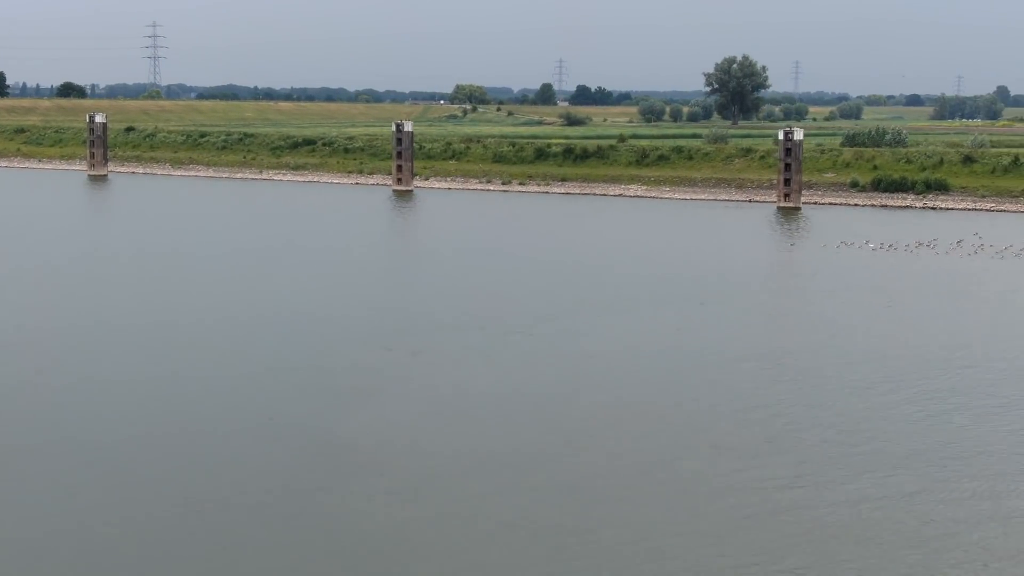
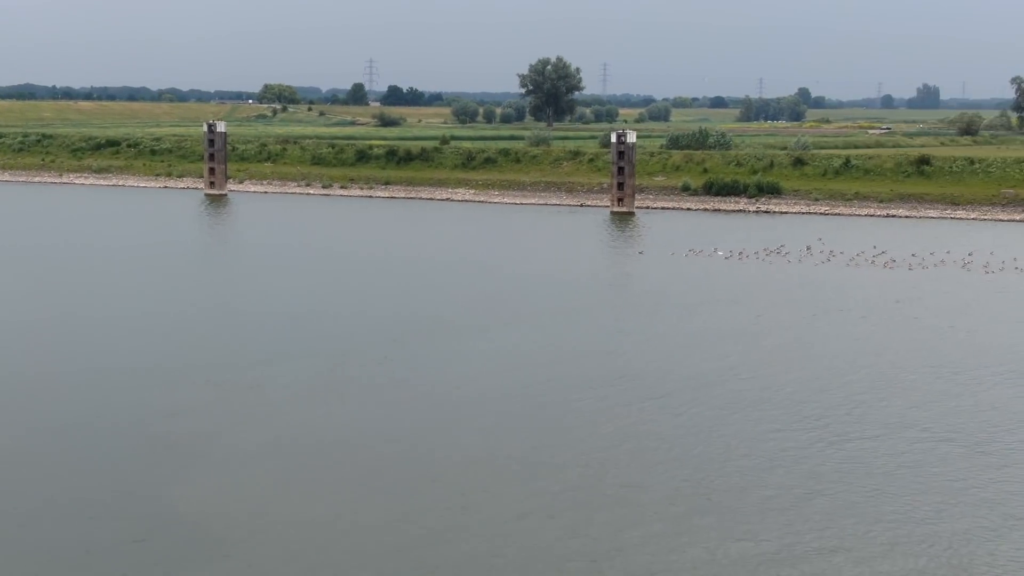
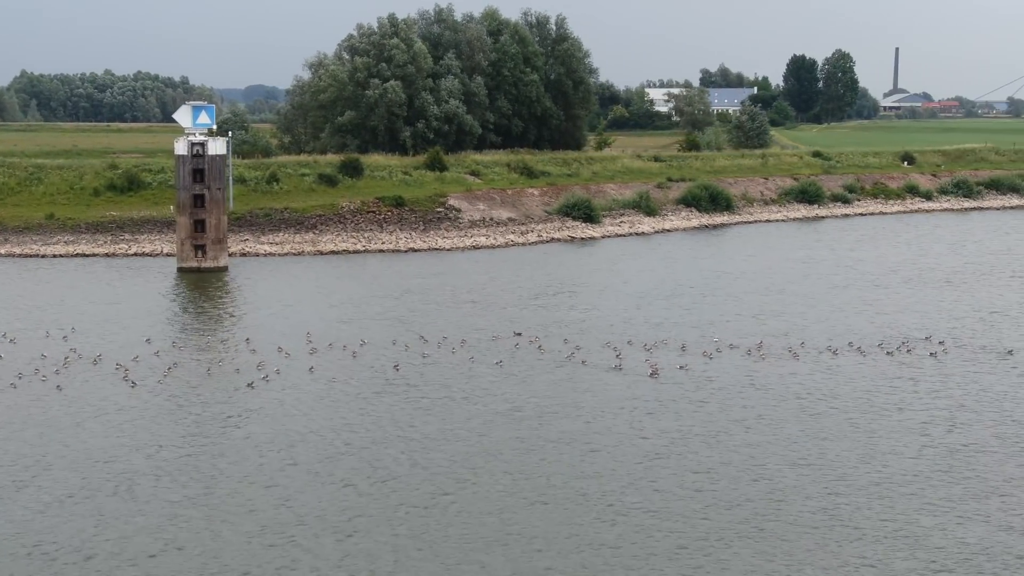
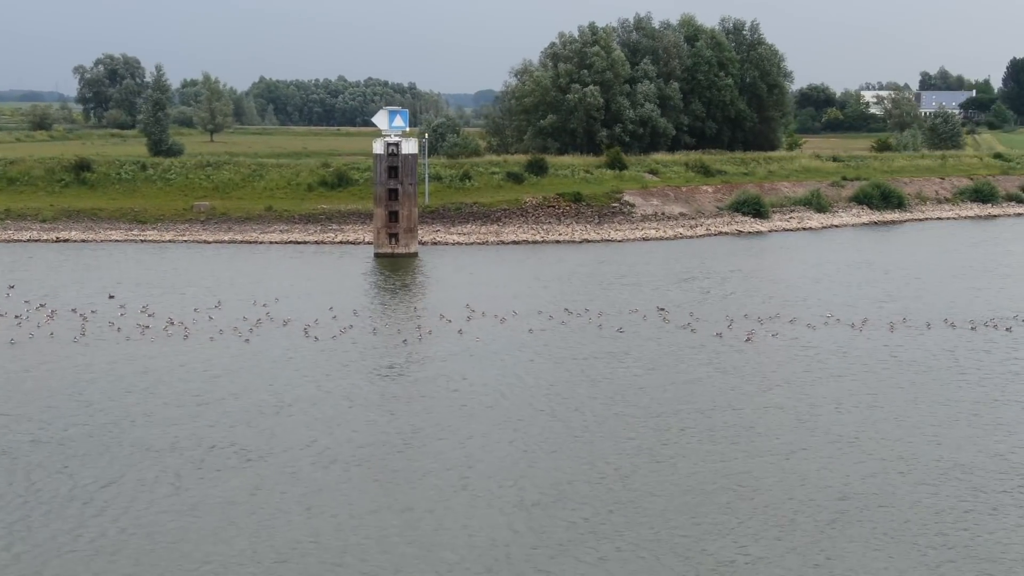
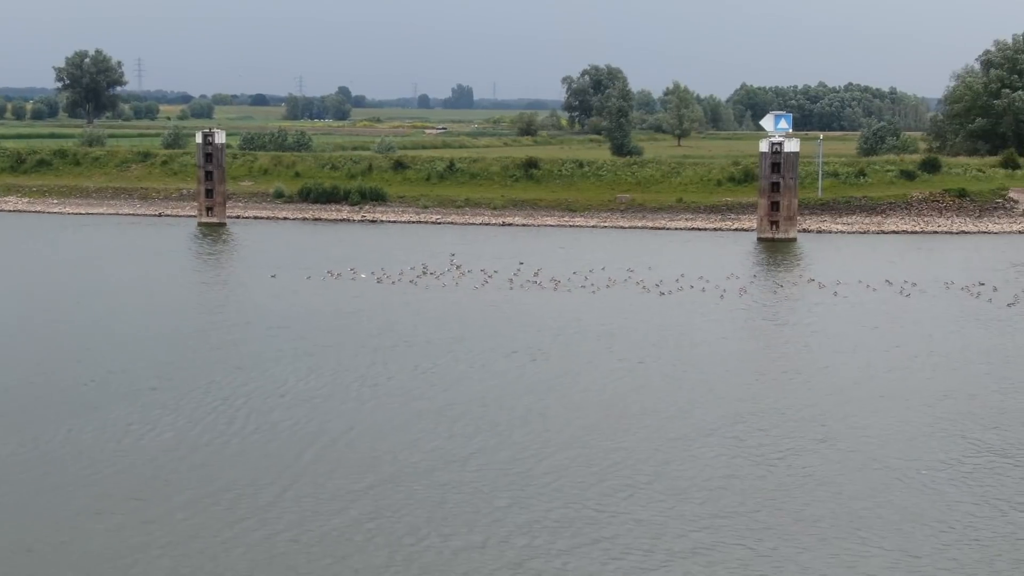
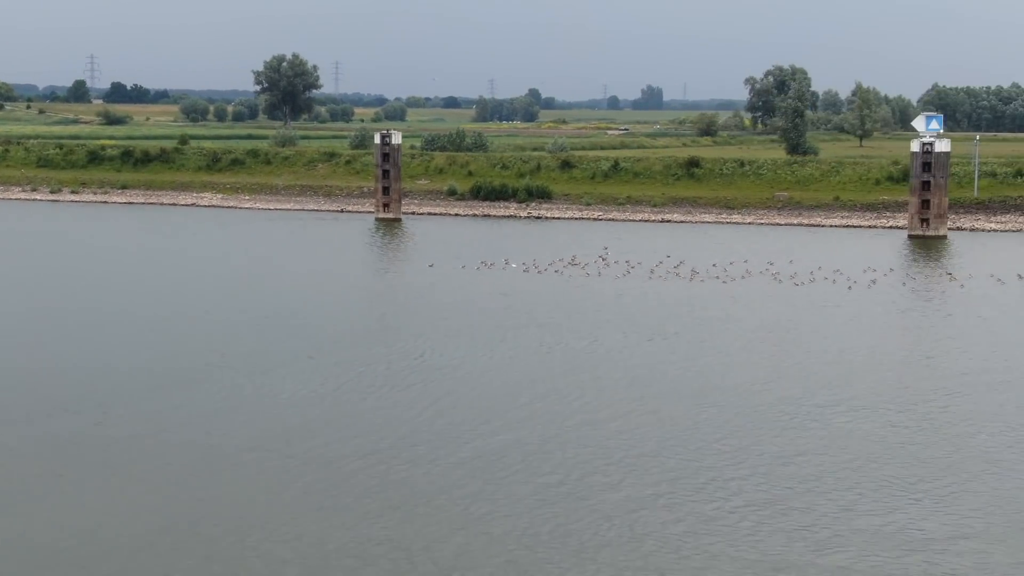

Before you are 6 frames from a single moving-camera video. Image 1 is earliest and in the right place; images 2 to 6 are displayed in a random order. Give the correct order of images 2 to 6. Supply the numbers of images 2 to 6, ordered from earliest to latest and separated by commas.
2, 6, 5, 4, 3
